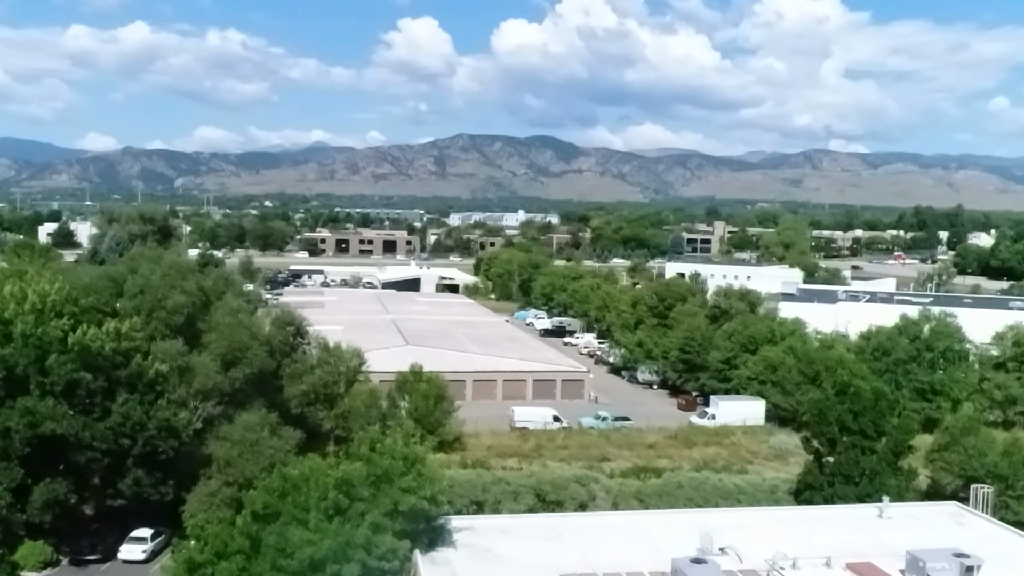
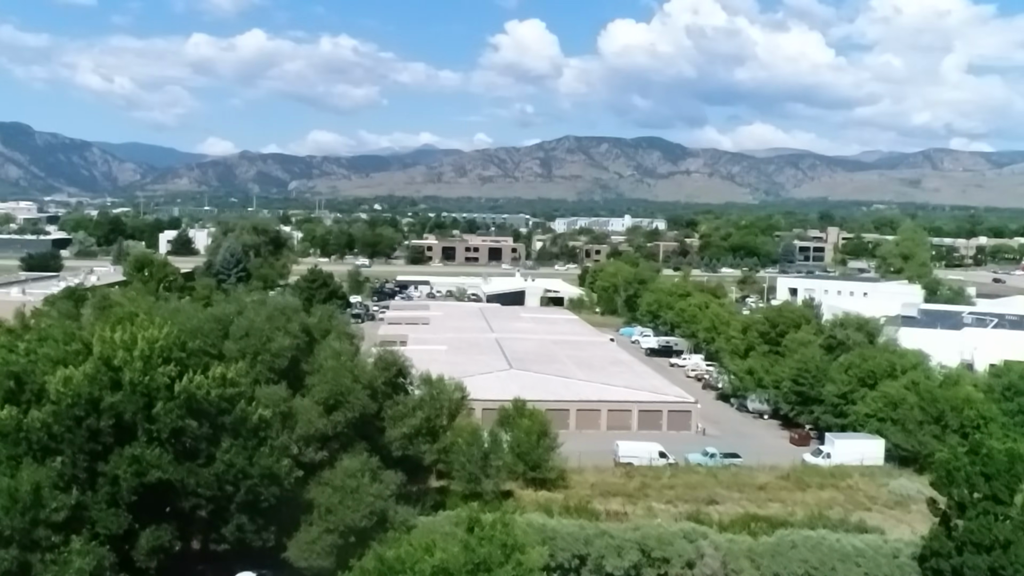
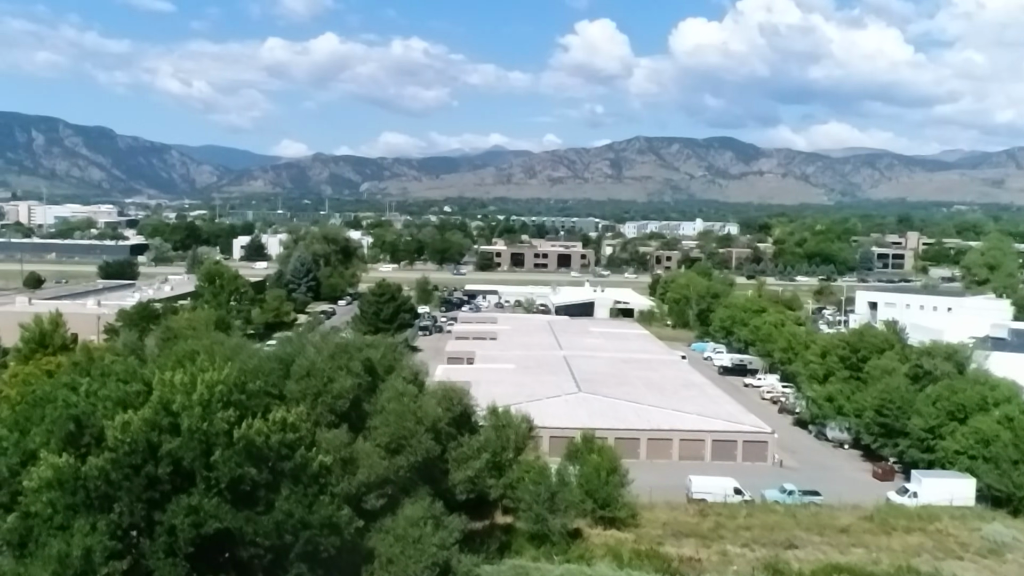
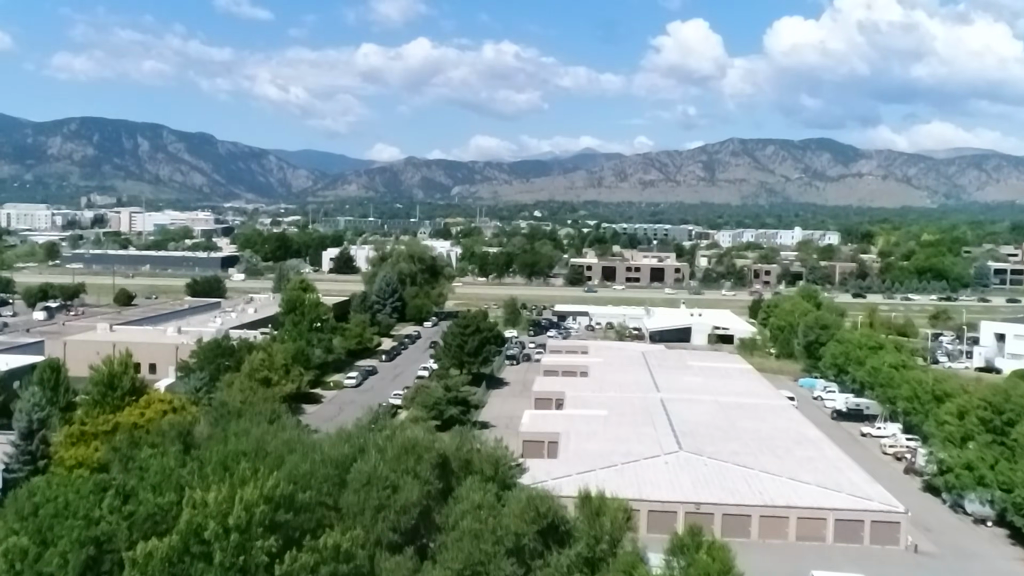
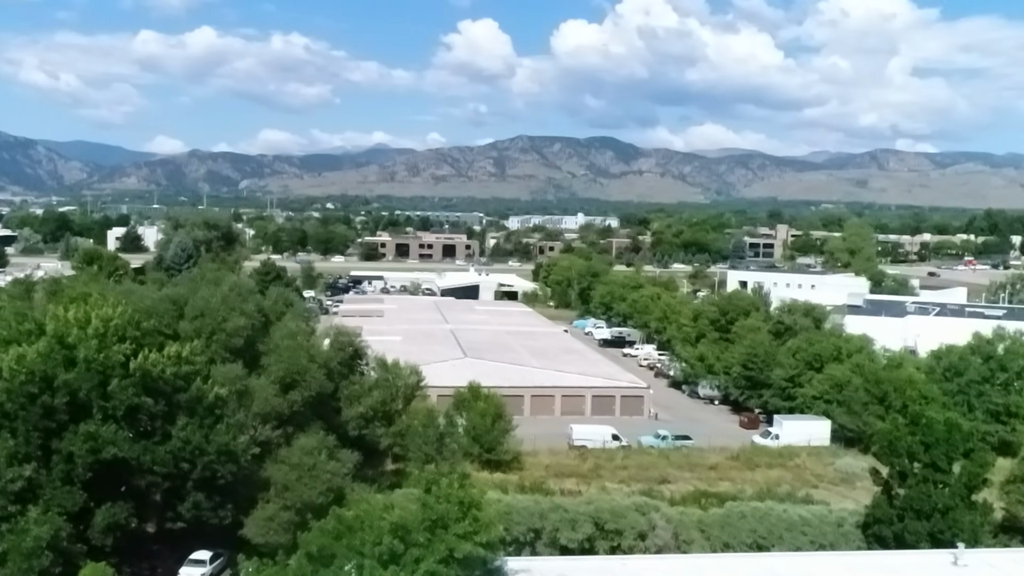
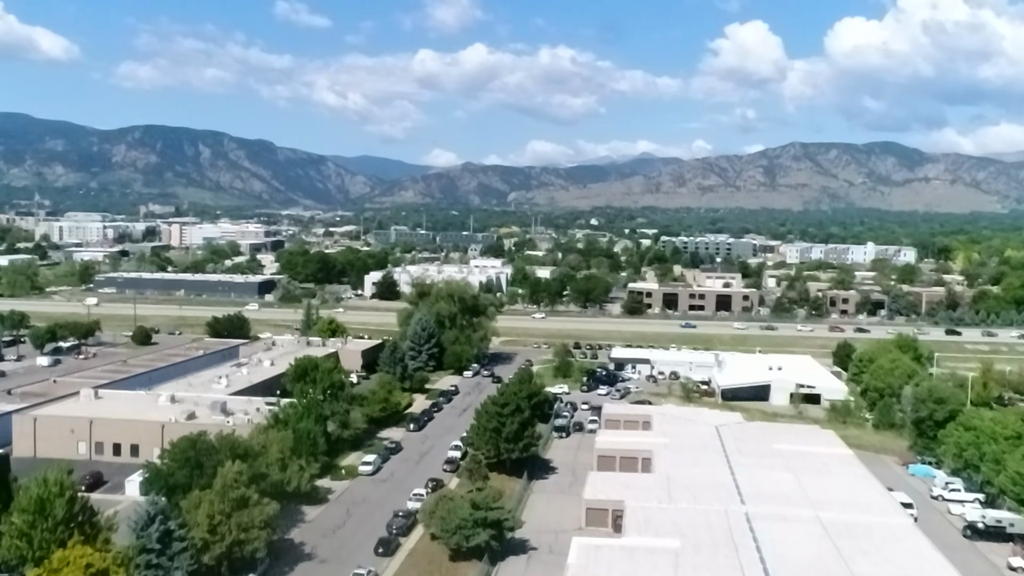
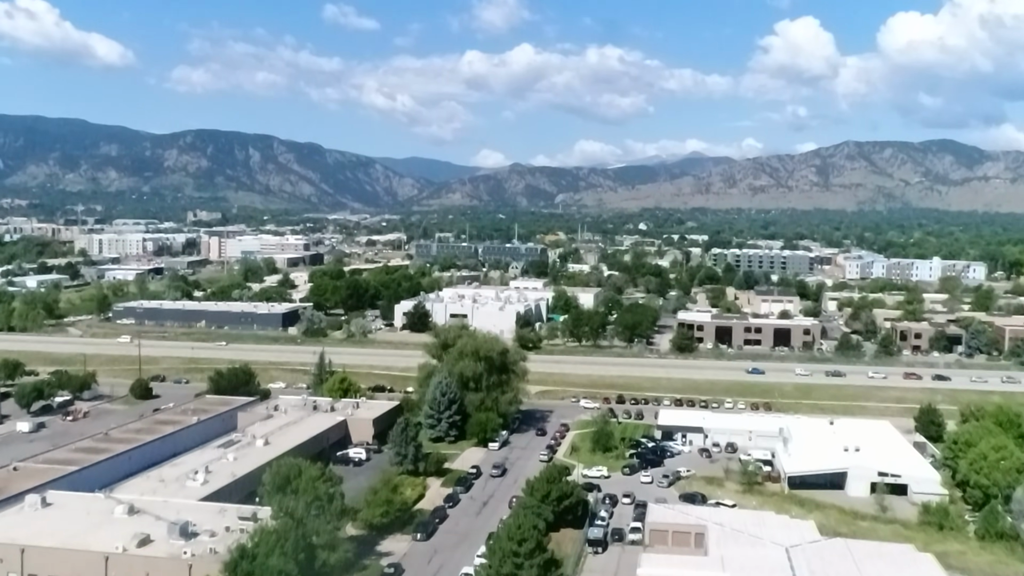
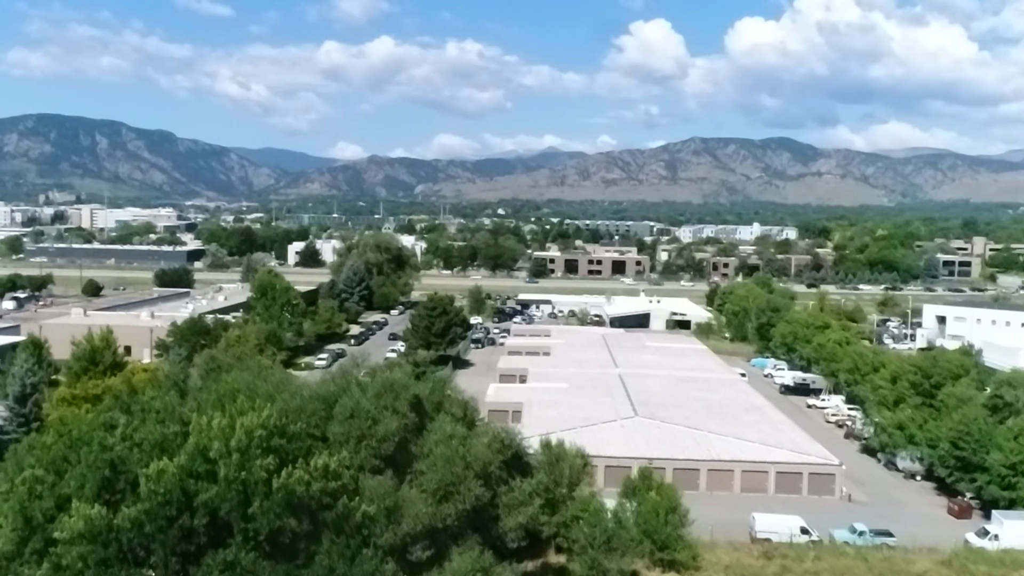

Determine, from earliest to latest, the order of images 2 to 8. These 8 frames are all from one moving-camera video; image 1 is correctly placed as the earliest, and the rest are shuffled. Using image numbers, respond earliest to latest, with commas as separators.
5, 2, 3, 8, 4, 6, 7
